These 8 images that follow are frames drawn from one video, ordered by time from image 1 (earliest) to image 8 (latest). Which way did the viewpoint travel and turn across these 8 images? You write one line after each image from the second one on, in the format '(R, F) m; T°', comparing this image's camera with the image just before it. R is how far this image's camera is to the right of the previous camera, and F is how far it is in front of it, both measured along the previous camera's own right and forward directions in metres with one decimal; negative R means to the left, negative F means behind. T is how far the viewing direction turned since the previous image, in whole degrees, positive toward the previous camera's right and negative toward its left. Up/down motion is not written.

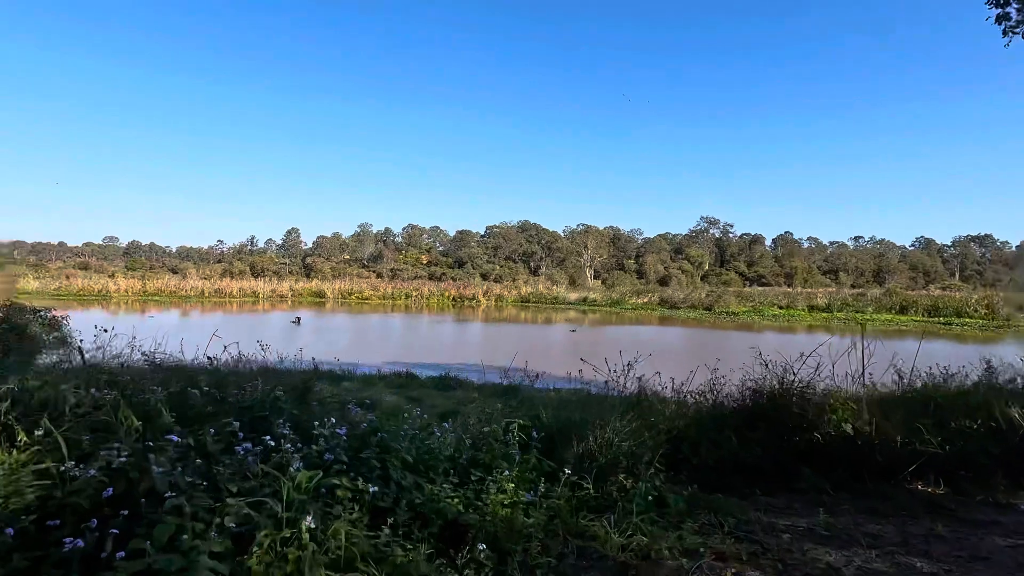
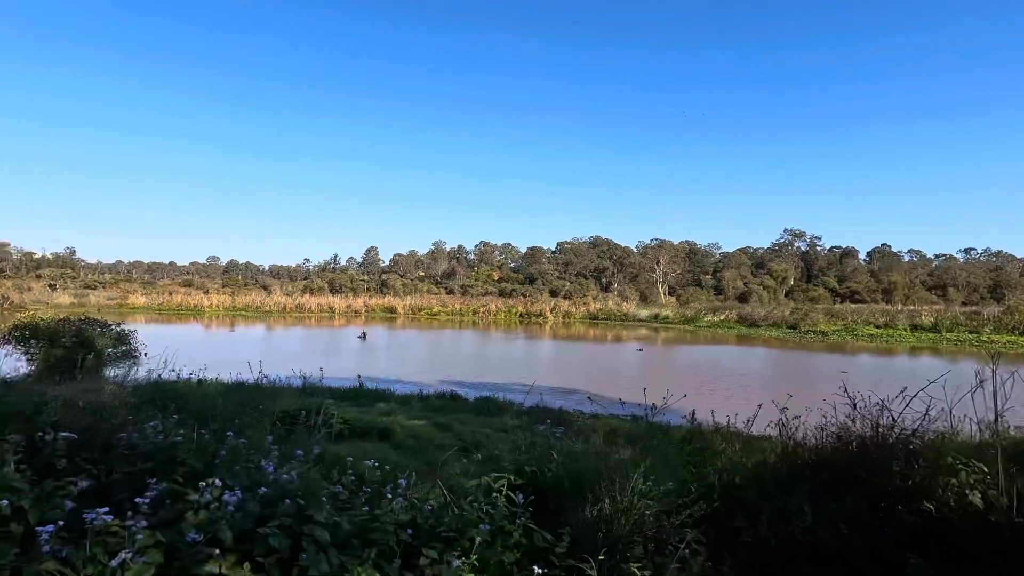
(+0.5, +1.0) m; -7°
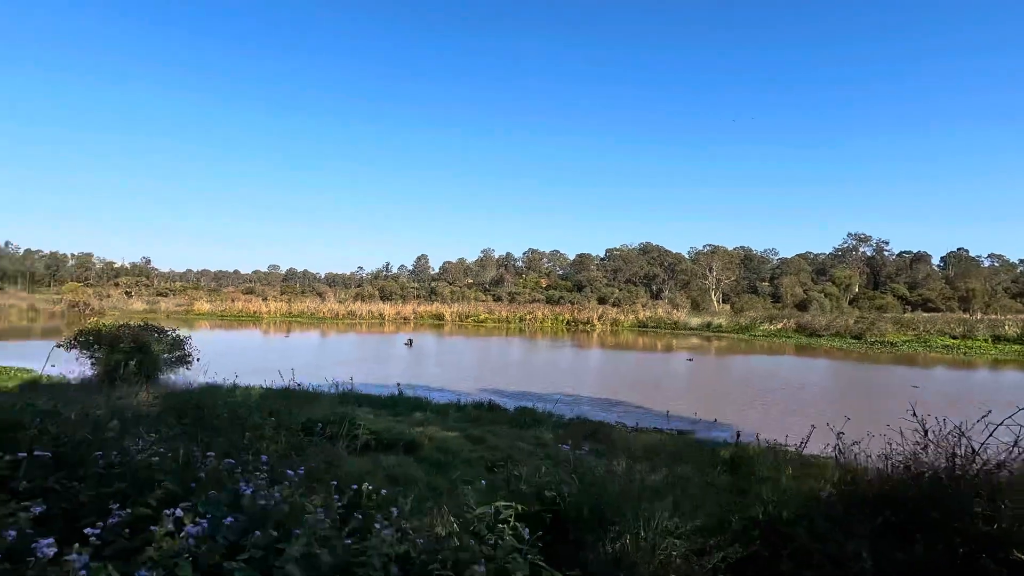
(+0.2, +0.3) m; -5°
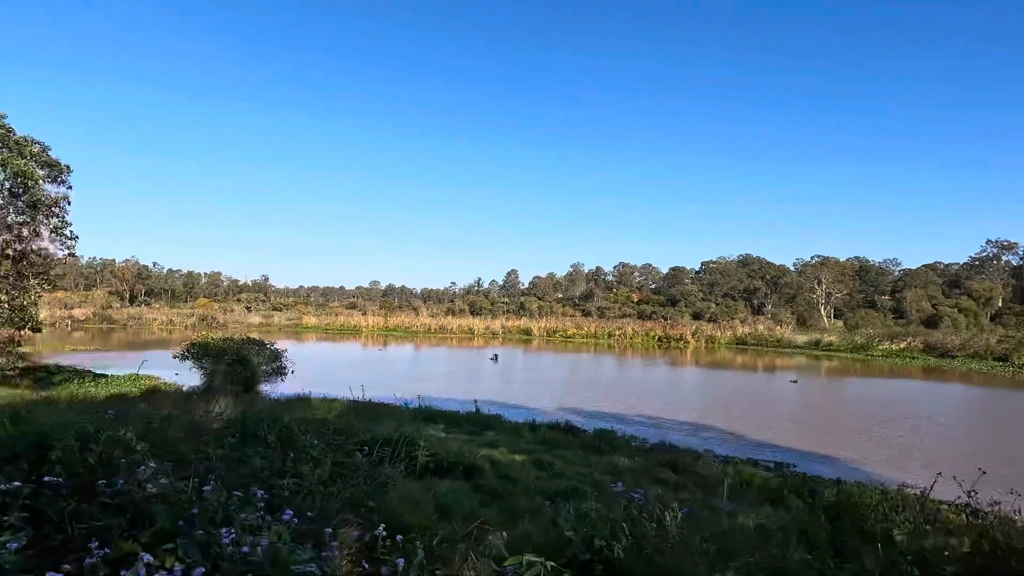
(+0.3, +0.4) m; -9°
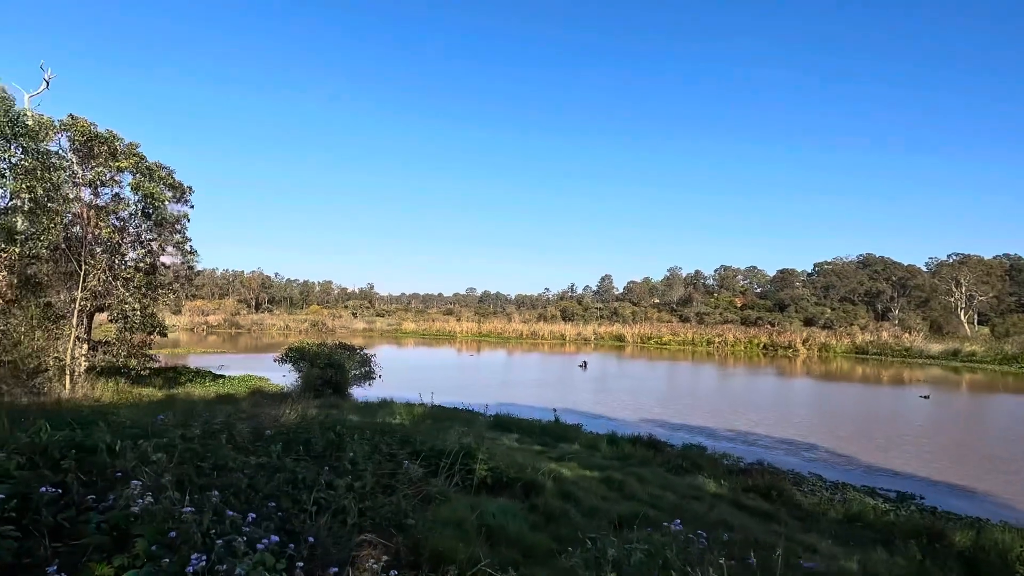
(+0.3, +0.4) m; -10°
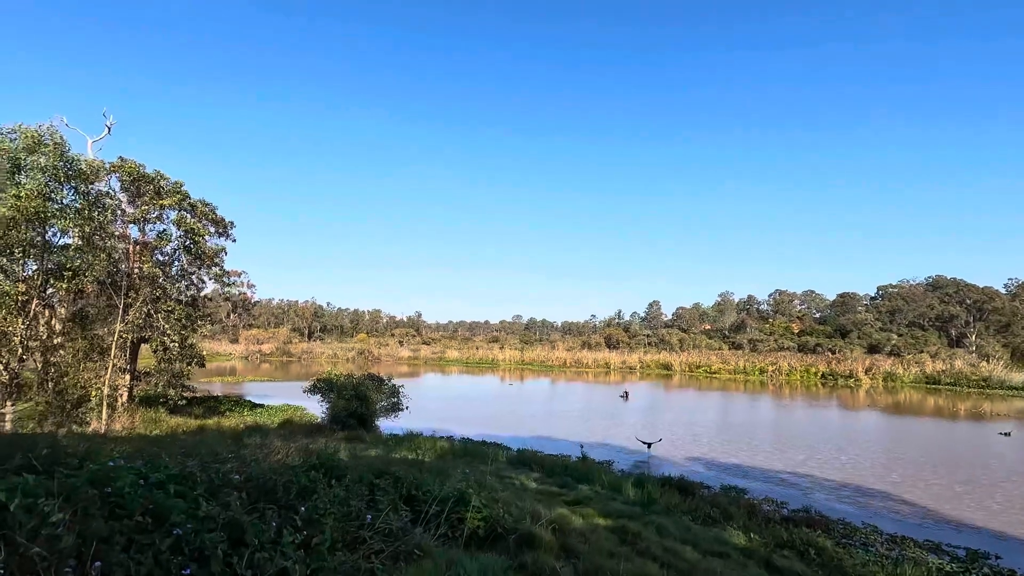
(+0.5, +0.5) m; -5°
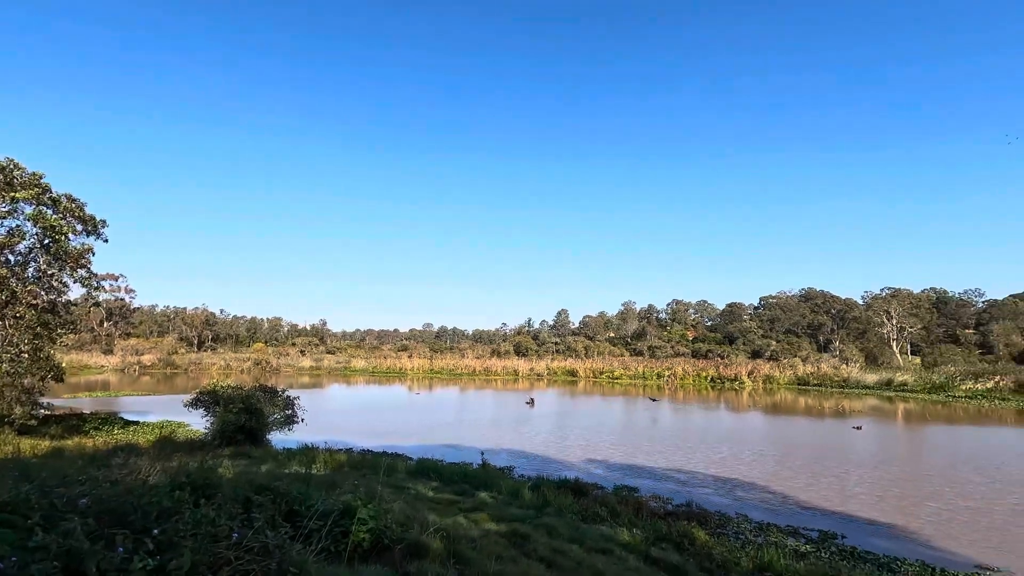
(+0.2, 0.0) m; +9°
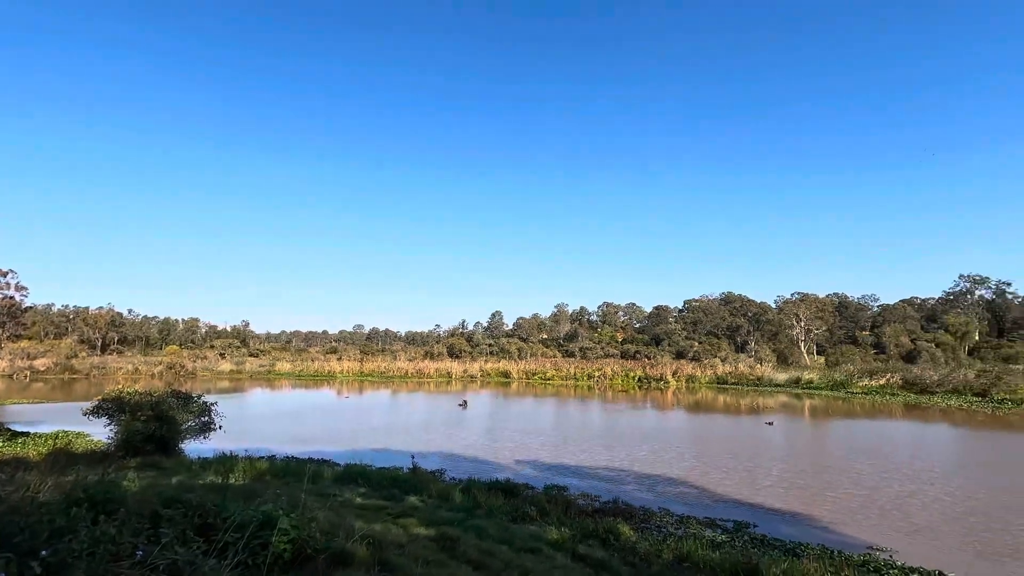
(0.0, 0.0) m; +7°
